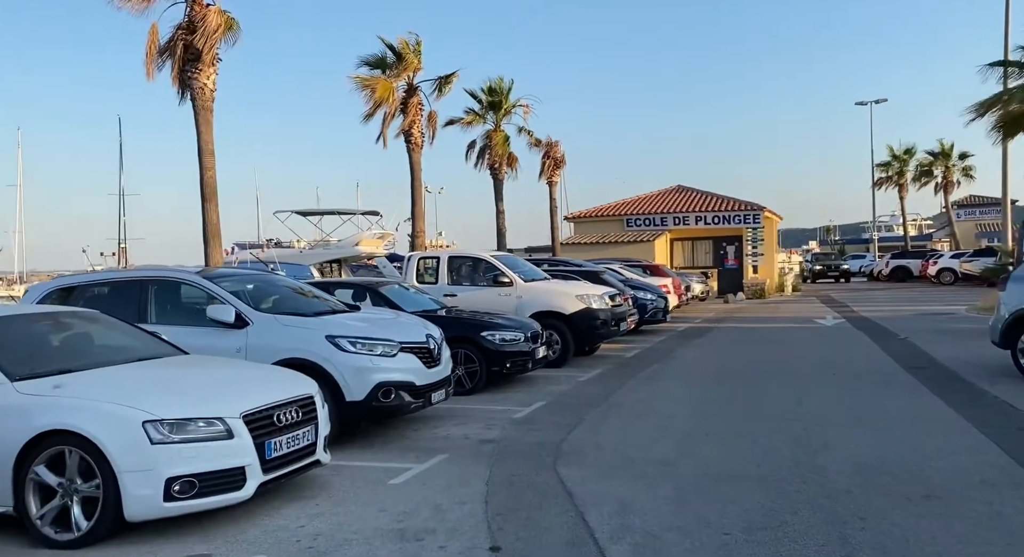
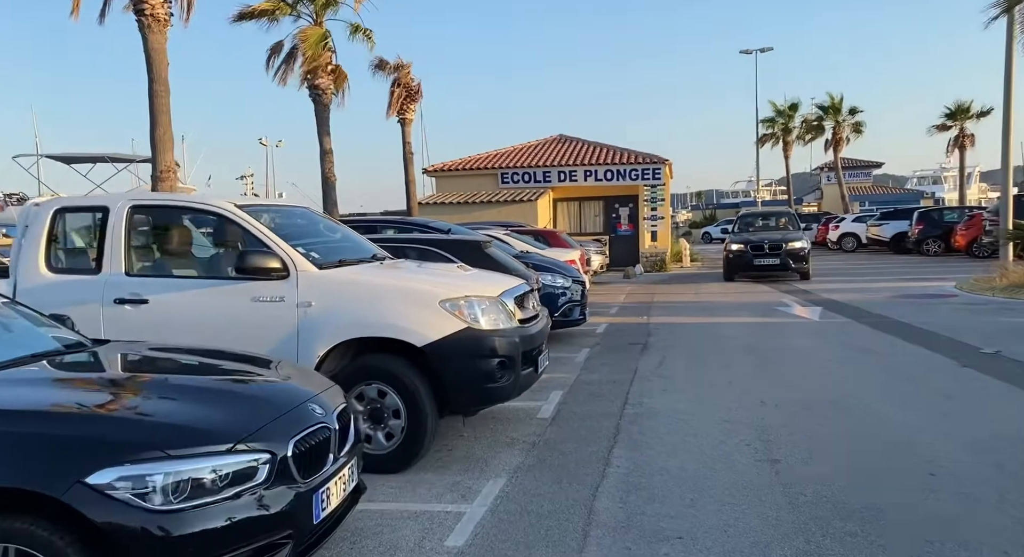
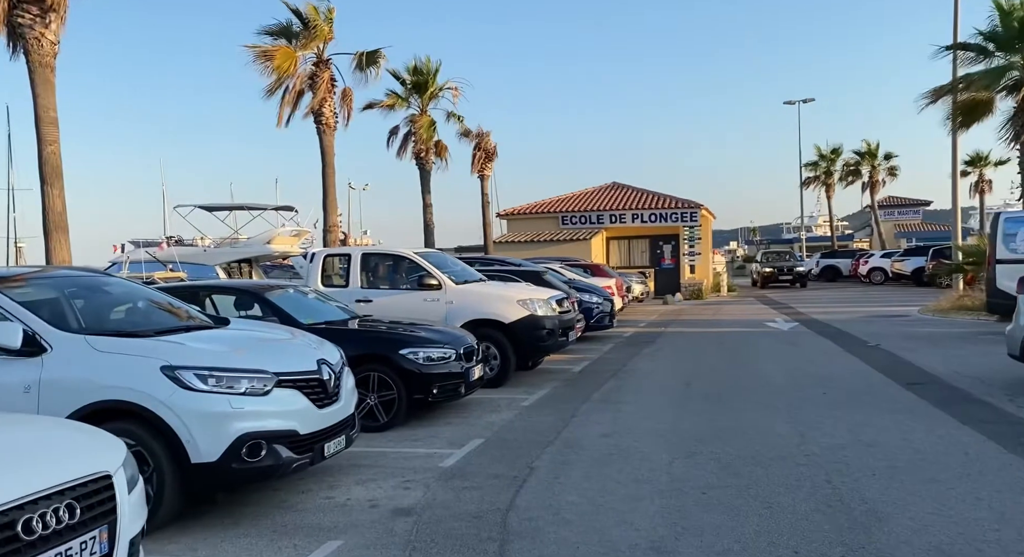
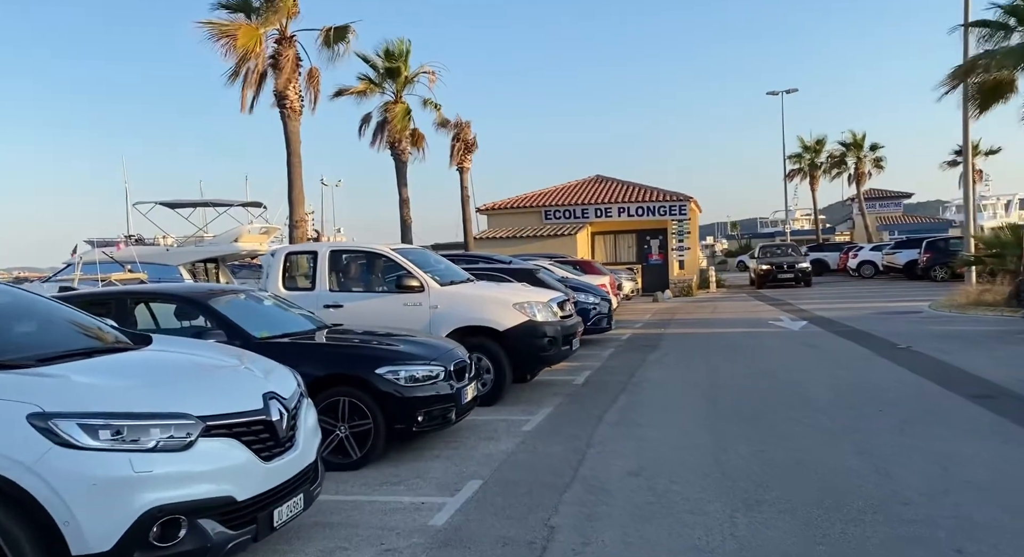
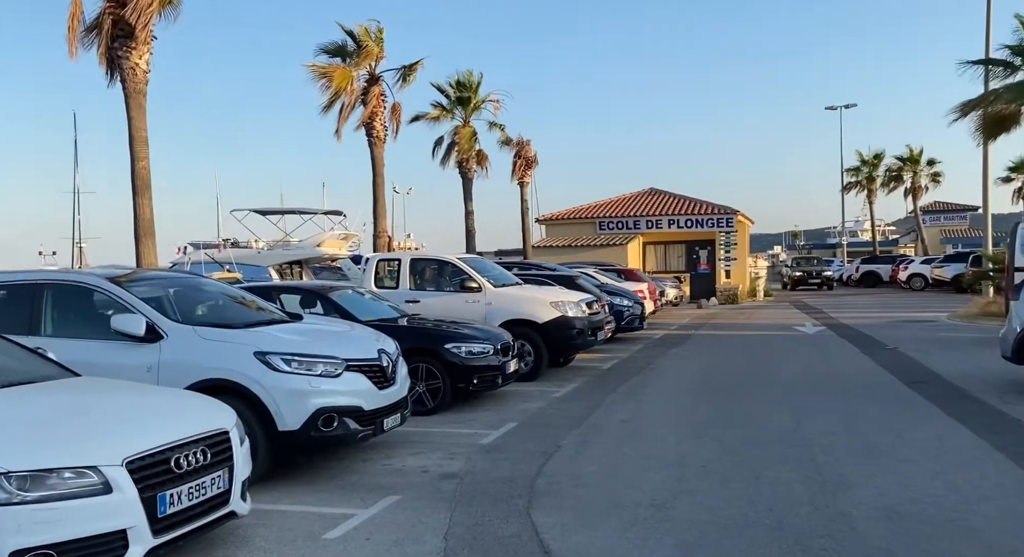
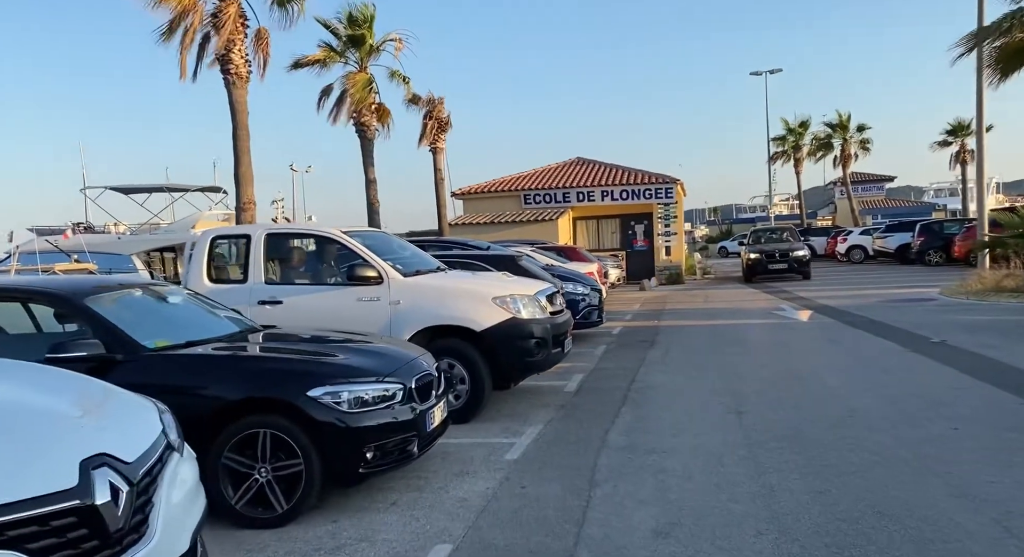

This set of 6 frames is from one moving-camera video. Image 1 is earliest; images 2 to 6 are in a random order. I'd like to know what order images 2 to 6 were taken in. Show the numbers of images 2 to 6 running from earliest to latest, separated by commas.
5, 3, 4, 6, 2
